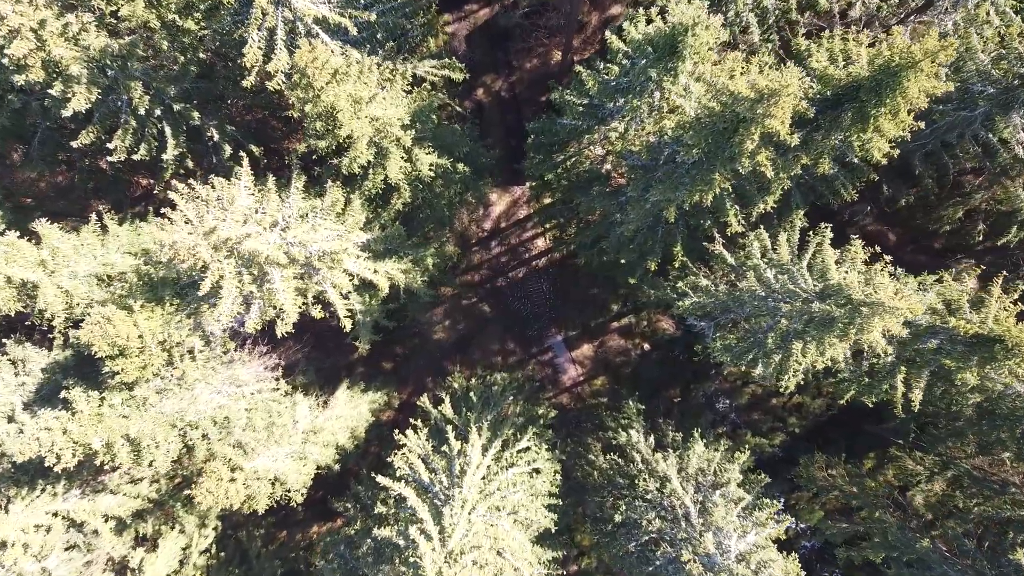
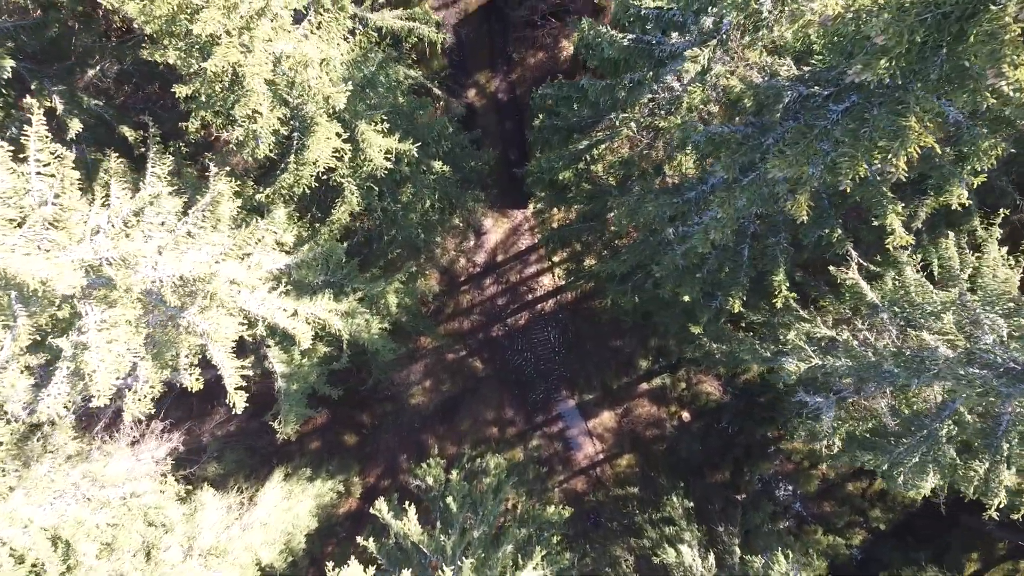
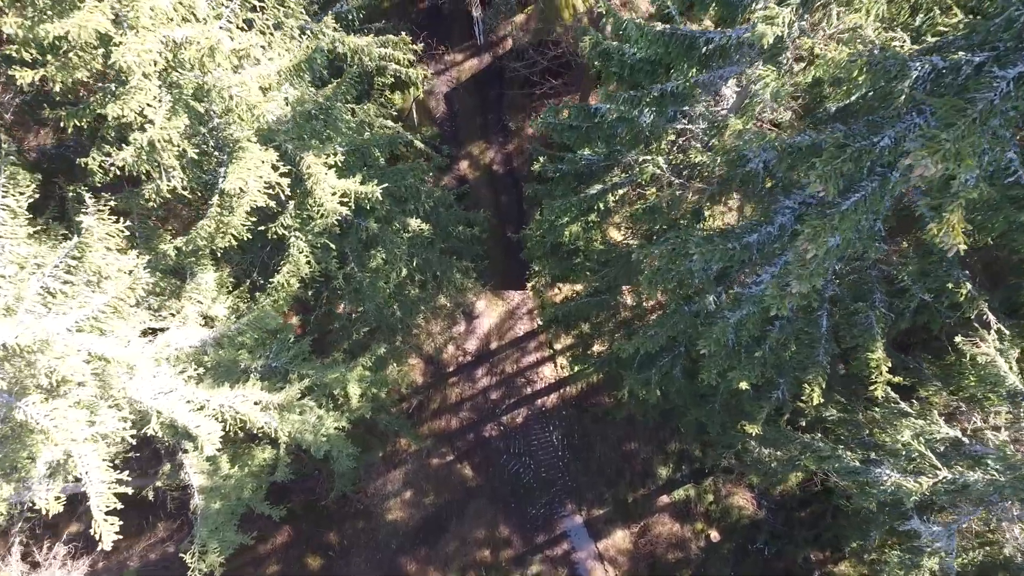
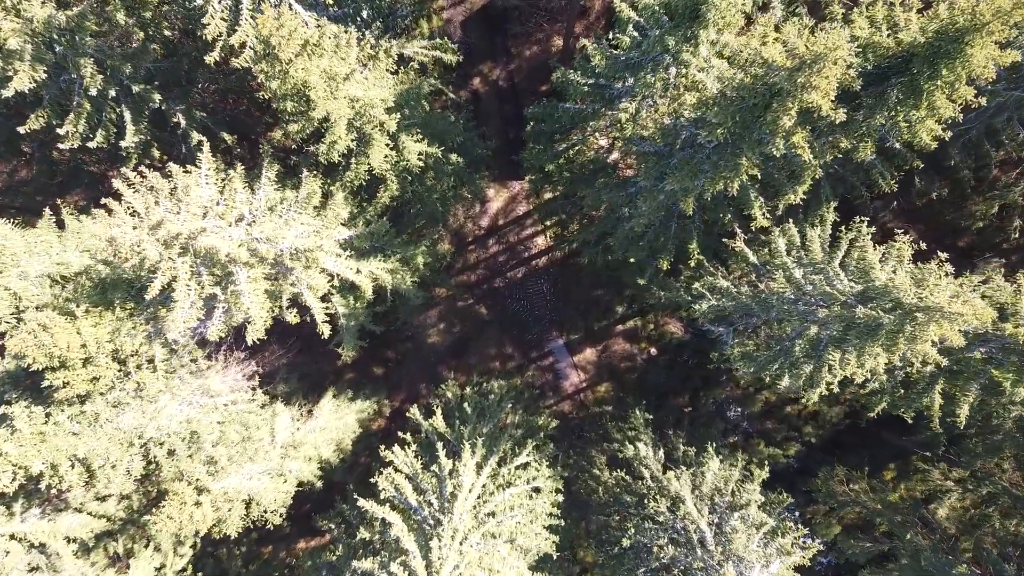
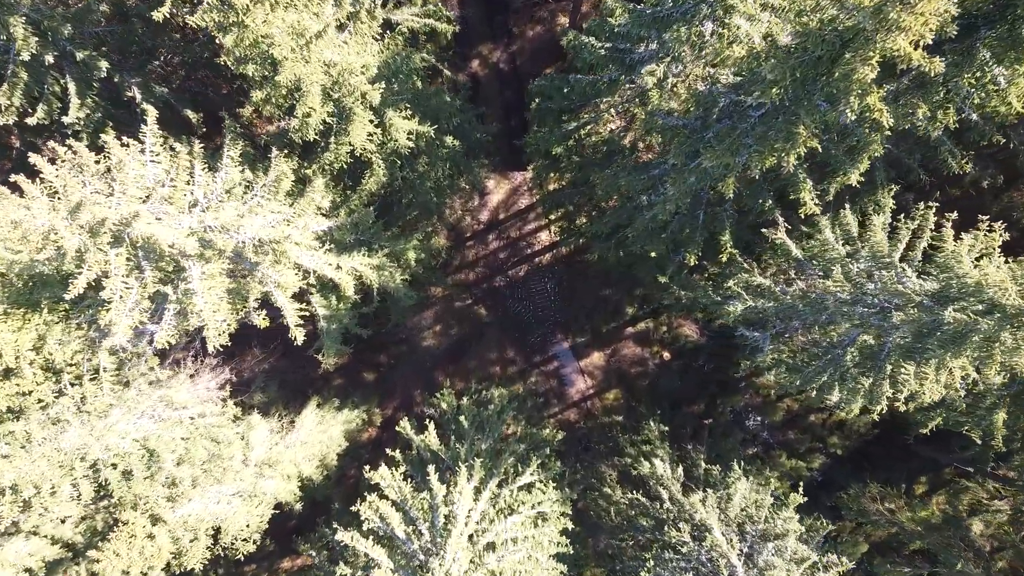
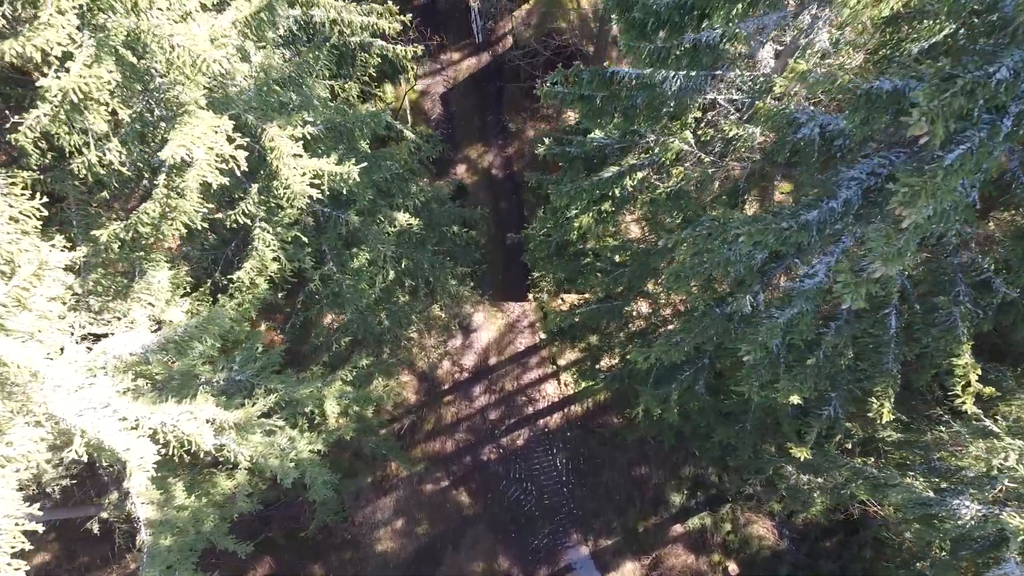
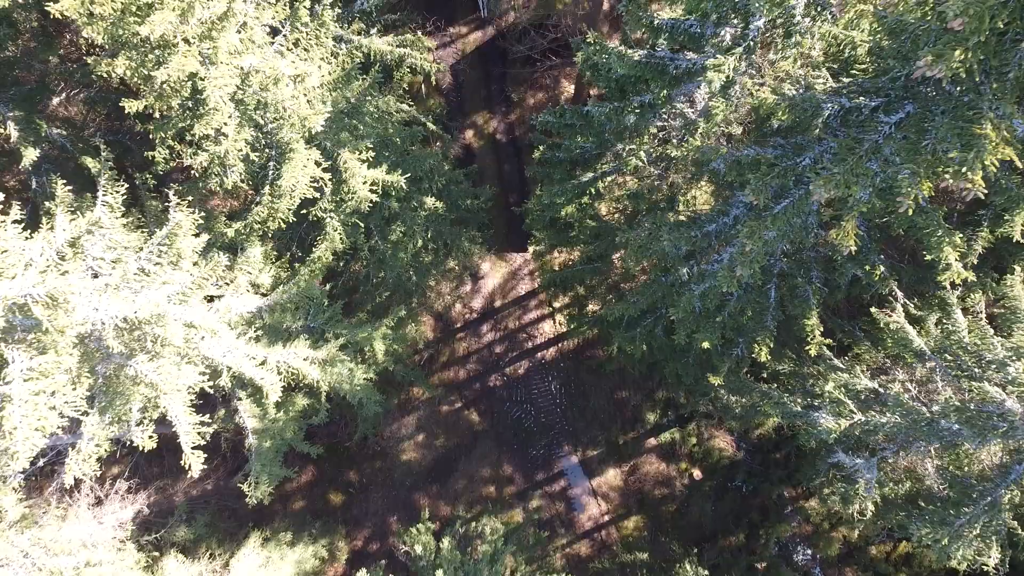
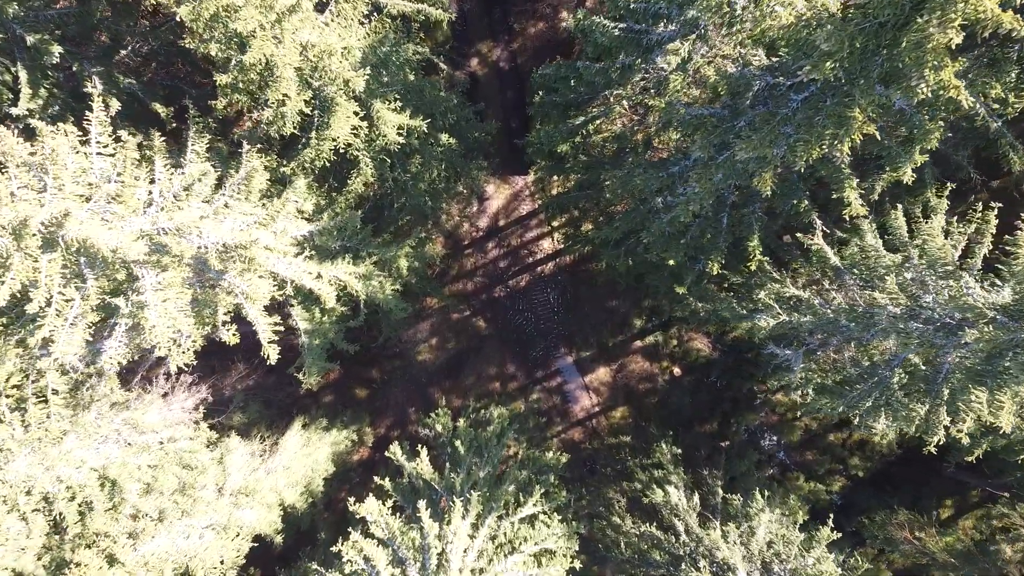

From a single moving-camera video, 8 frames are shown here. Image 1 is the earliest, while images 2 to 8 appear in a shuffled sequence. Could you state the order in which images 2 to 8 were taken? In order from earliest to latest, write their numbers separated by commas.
4, 5, 8, 2, 7, 3, 6
